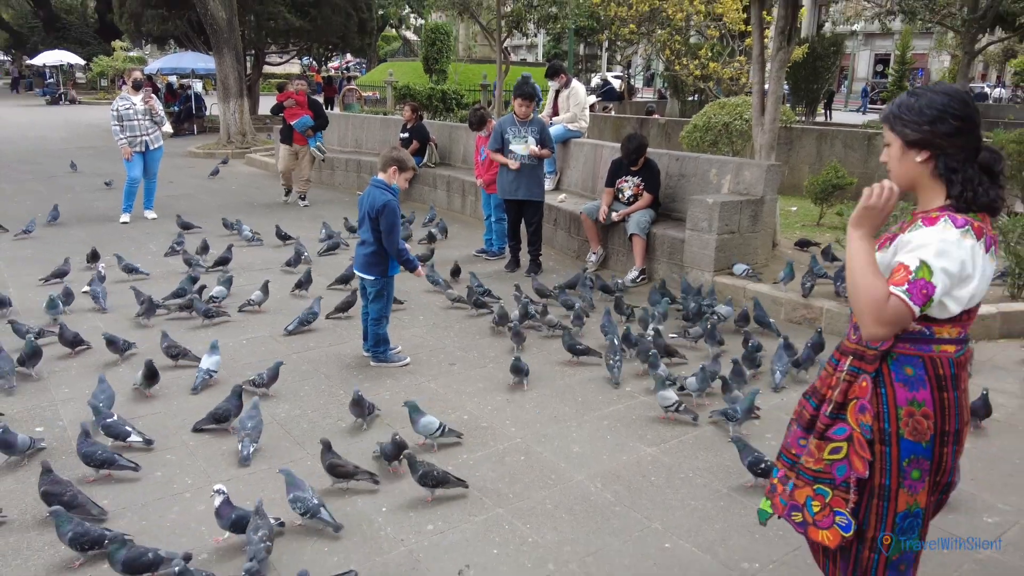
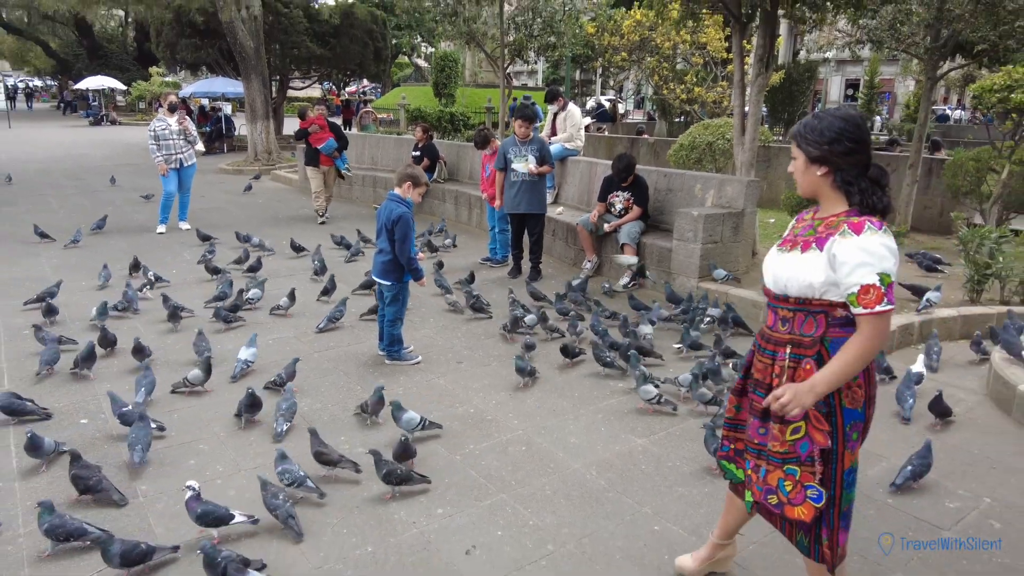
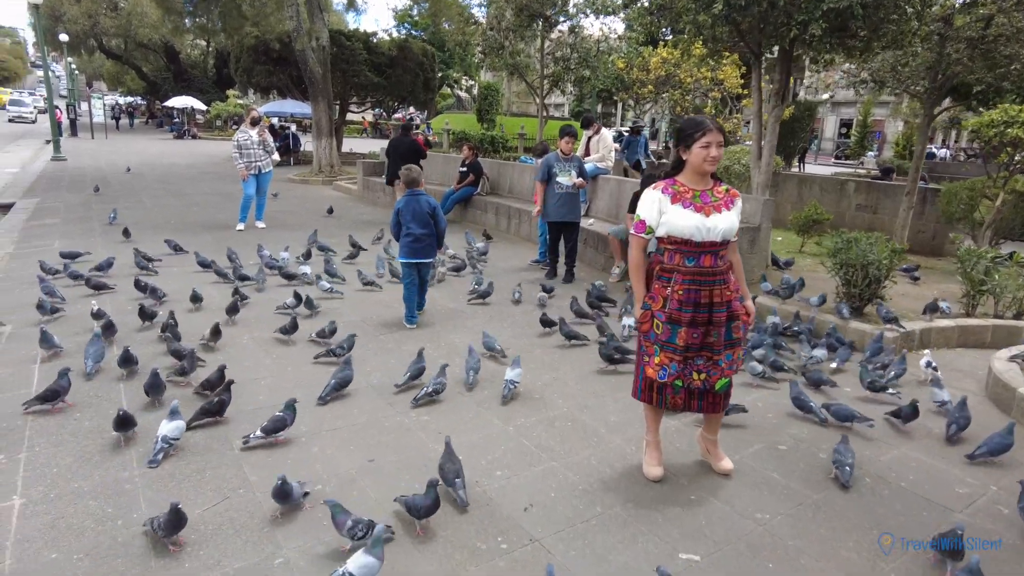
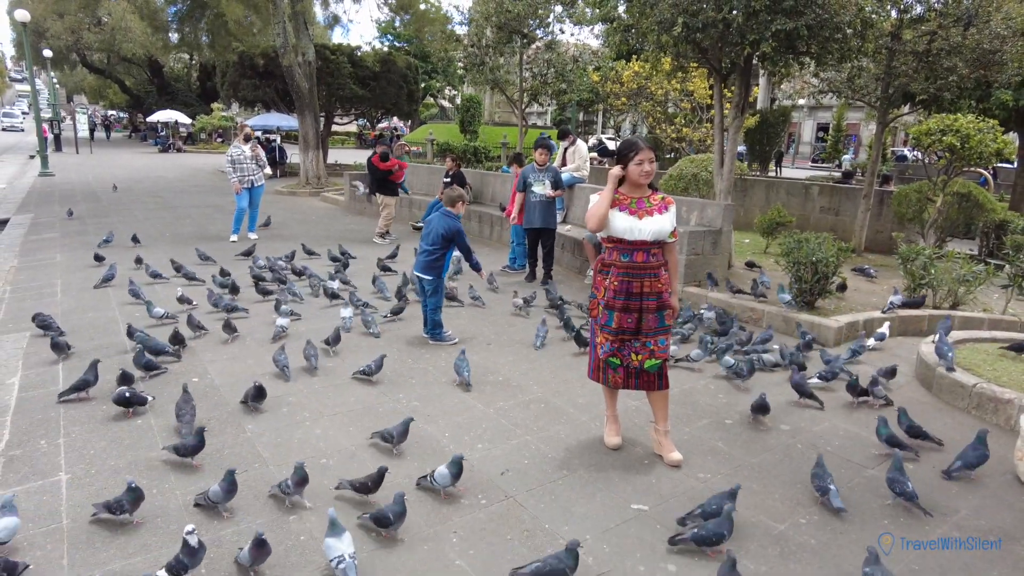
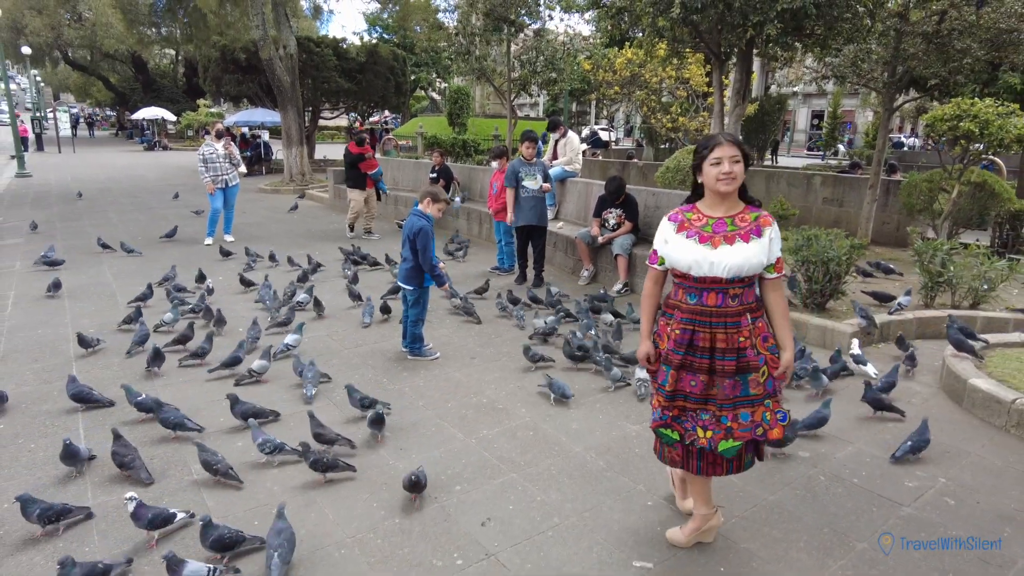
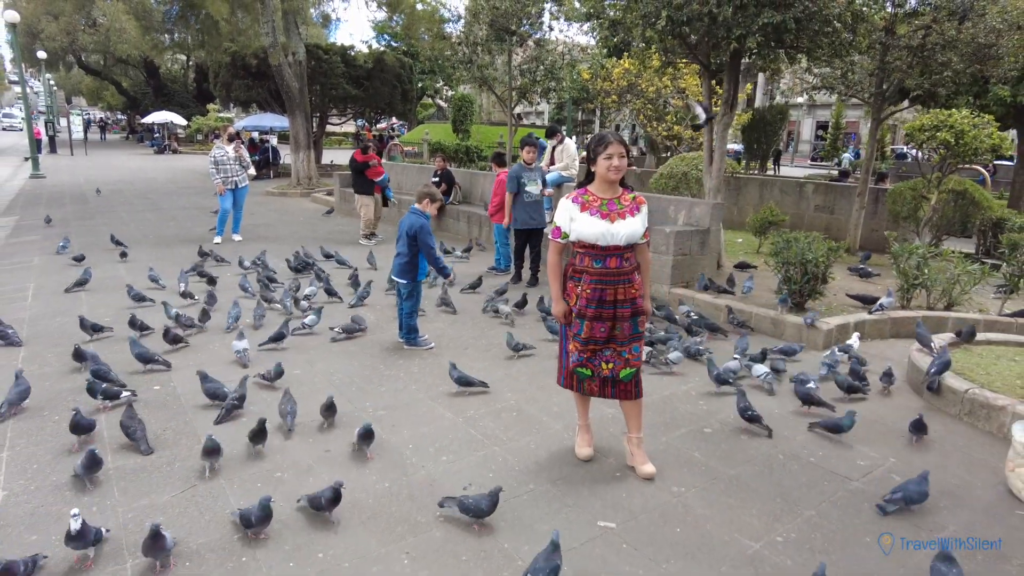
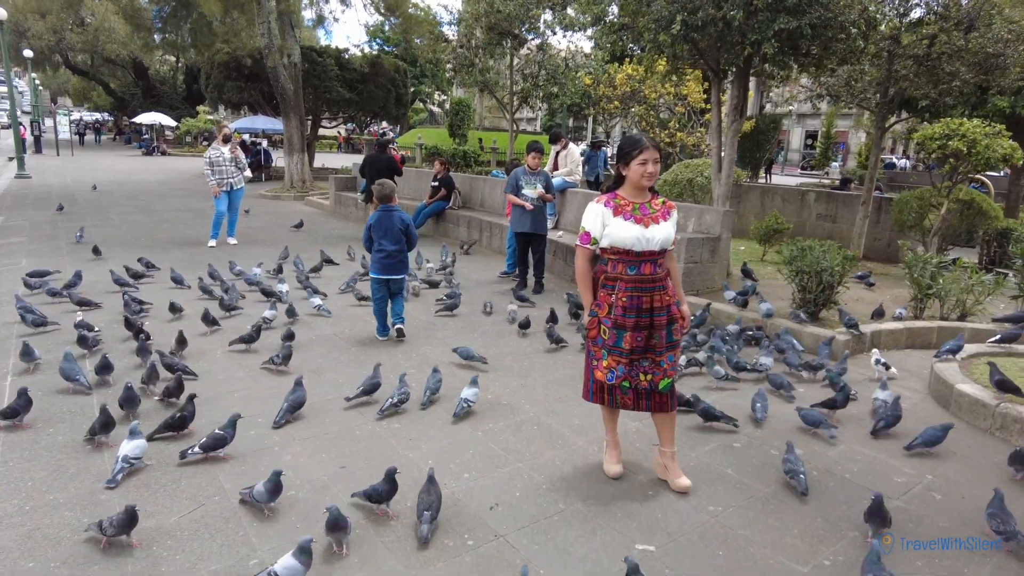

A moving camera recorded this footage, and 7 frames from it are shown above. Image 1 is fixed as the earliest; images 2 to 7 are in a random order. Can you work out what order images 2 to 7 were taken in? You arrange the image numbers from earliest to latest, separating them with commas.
2, 5, 6, 4, 7, 3
